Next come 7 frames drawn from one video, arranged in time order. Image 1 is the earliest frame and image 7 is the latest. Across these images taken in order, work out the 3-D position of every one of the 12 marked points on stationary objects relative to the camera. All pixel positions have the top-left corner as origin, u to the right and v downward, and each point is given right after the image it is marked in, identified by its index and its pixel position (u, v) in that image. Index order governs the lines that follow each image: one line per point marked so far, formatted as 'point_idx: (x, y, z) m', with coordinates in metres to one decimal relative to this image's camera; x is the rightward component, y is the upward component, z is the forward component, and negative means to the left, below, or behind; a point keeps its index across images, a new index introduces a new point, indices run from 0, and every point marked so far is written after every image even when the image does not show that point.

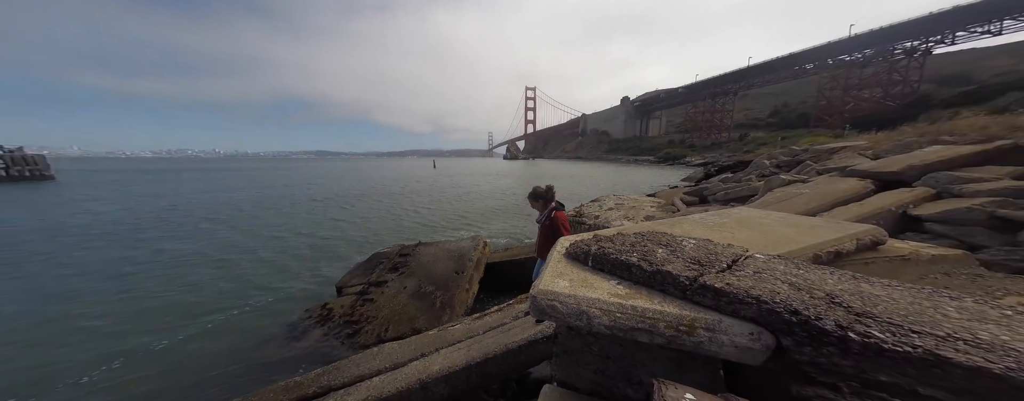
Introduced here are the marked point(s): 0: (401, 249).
0: (-3.5, -1.4, +8.2) m
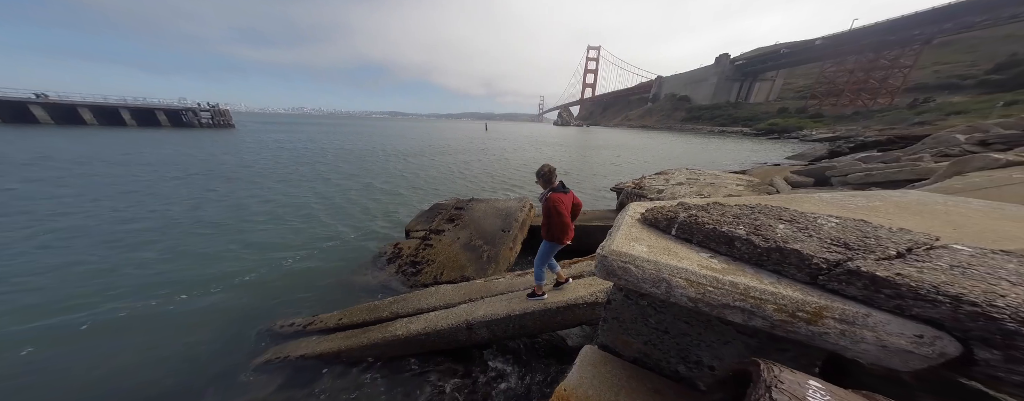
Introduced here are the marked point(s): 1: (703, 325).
0: (-2.0, -0.1, +8.7) m
1: (+1.1, -0.8, +1.6) m
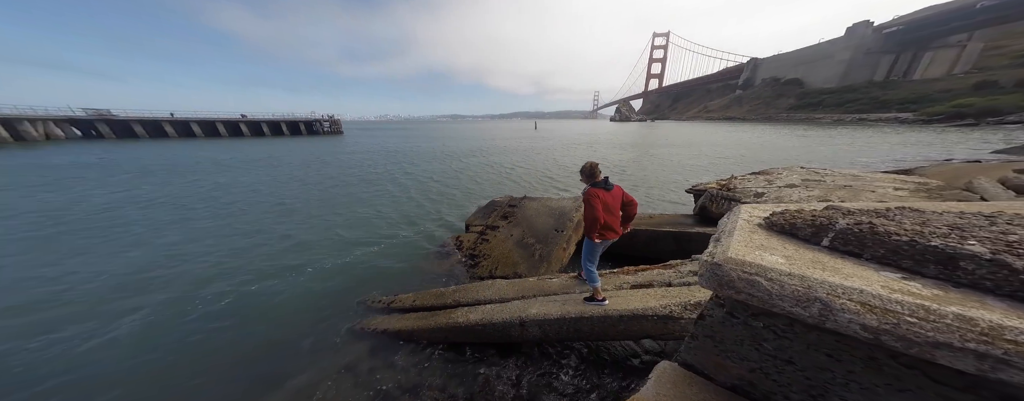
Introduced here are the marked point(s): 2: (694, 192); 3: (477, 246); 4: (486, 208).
0: (-0.1, 0.0, +8.7) m
1: (+1.7, -0.8, +1.2) m
2: (+4.3, +0.1, +6.2) m
3: (-0.9, -1.2, +6.6) m
4: (-0.9, -0.3, +8.5) m
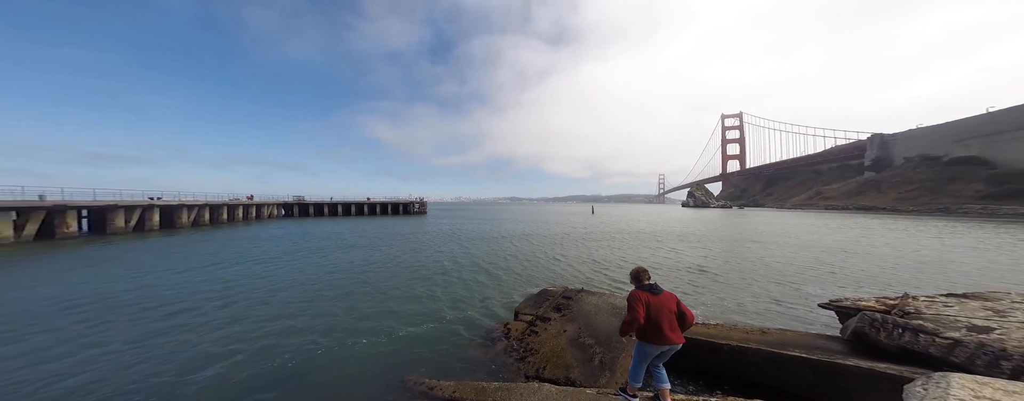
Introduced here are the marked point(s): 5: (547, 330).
0: (+1.8, -2.8, +7.7) m
1: (+1.8, -1.2, +0.1) m
2: (+5.5, -1.8, +4.5) m
3: (+0.5, -3.3, +5.6) m
4: (+0.9, -3.0, +7.6) m
5: (+1.1, -3.1, +5.7) m
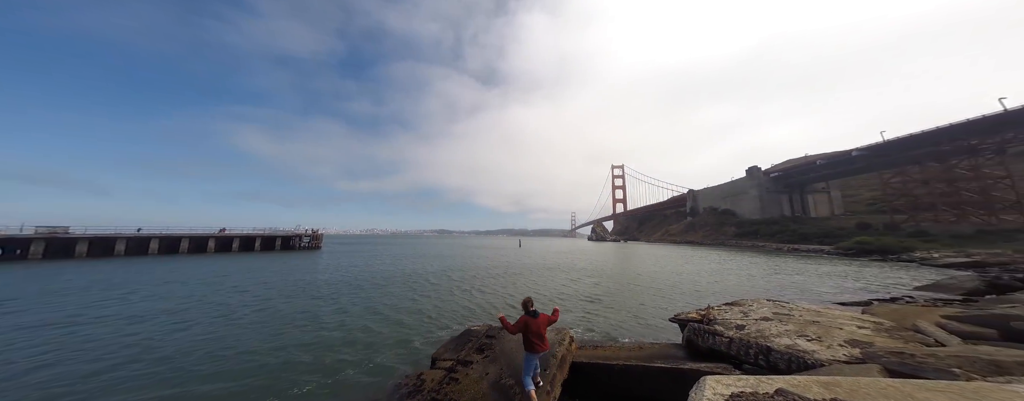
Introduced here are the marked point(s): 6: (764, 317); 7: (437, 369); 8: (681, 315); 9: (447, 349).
0: (-0.8, -3.9, +7.8) m
1: (+1.3, -1.4, +0.8) m
2: (+3.6, -2.7, +5.8) m
3: (-1.5, -4.0, +5.4) m
4: (-1.7, -4.1, +7.4) m
5: (-0.9, -3.9, +5.6) m
6: (+4.3, -2.0, +4.7) m
7: (-1.9, -4.1, +6.1) m
8: (+3.7, -2.5, +5.9) m
9: (-2.0, -4.1, +7.0) m
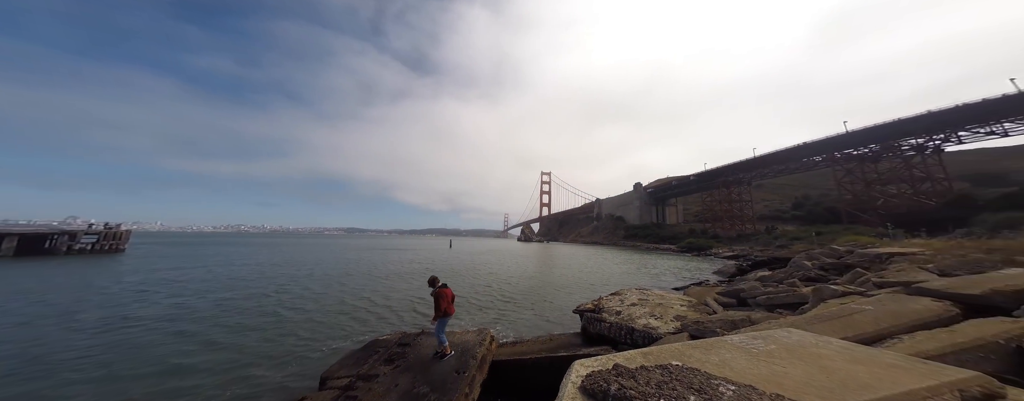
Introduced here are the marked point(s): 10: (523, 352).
0: (-3.2, -3.8, +7.5) m
1: (+0.7, -1.4, +1.2) m
2: (+1.7, -2.8, +6.7) m
3: (-3.3, -3.9, +5.0) m
4: (-3.9, -3.9, +6.9) m
5: (-2.7, -3.8, +5.4) m
6: (+2.7, -2.2, +5.7) m
7: (-3.8, -4.0, +5.6) m
8: (+1.8, -2.7, +6.8) m
9: (-4.1, -4.0, +6.4) m
10: (+0.3, -3.8, +6.6) m
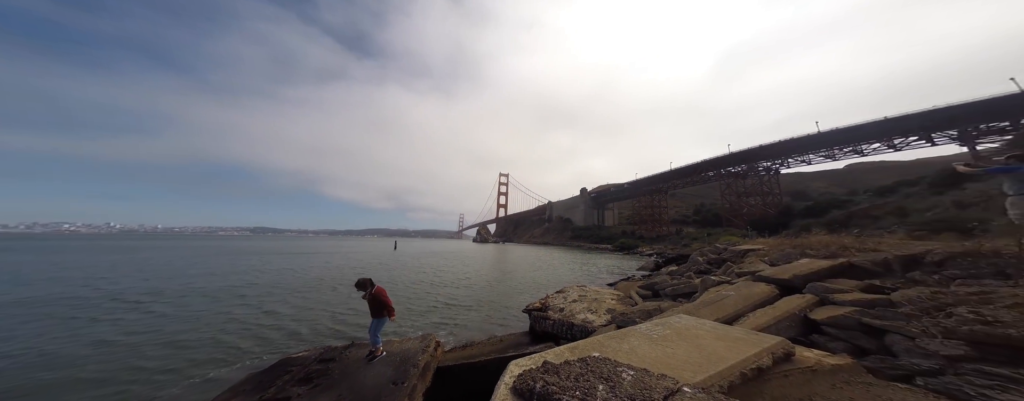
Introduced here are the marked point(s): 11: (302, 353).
0: (-4.5, -3.7, +6.9) m
1: (+0.3, -1.5, +1.4) m
2: (+0.5, -2.9, +6.9) m
3: (-4.2, -3.9, +4.5) m
4: (-5.1, -3.9, +6.3) m
5: (-3.7, -3.7, +4.9) m
6: (+1.6, -2.3, +6.1) m
7: (-4.8, -3.9, +5.0) m
8: (+0.5, -2.8, +7.1) m
9: (-5.2, -3.9, +5.8) m
10: (-1.0, -3.8, +6.6) m
11: (-5.4, -4.1, +7.6) m
